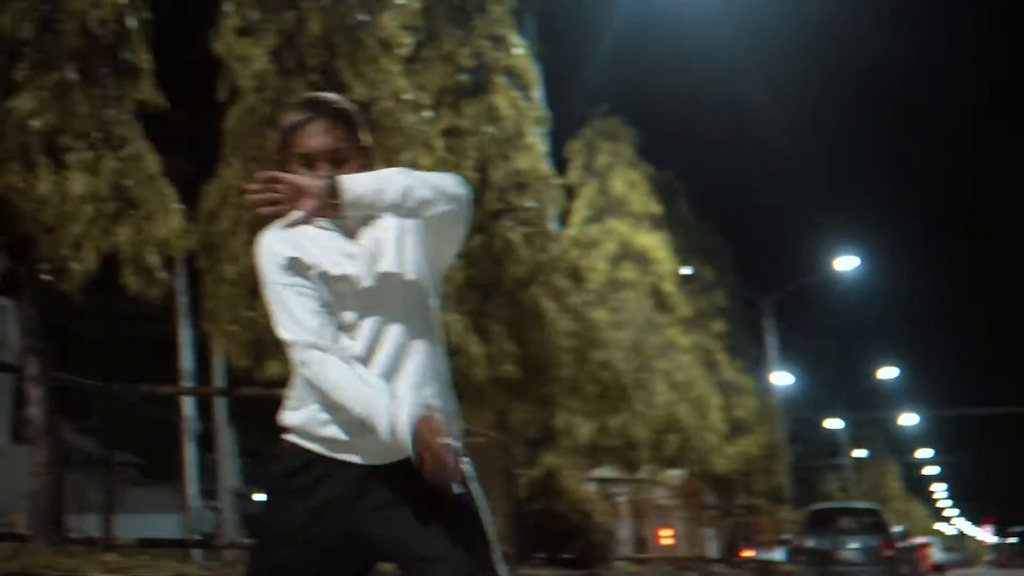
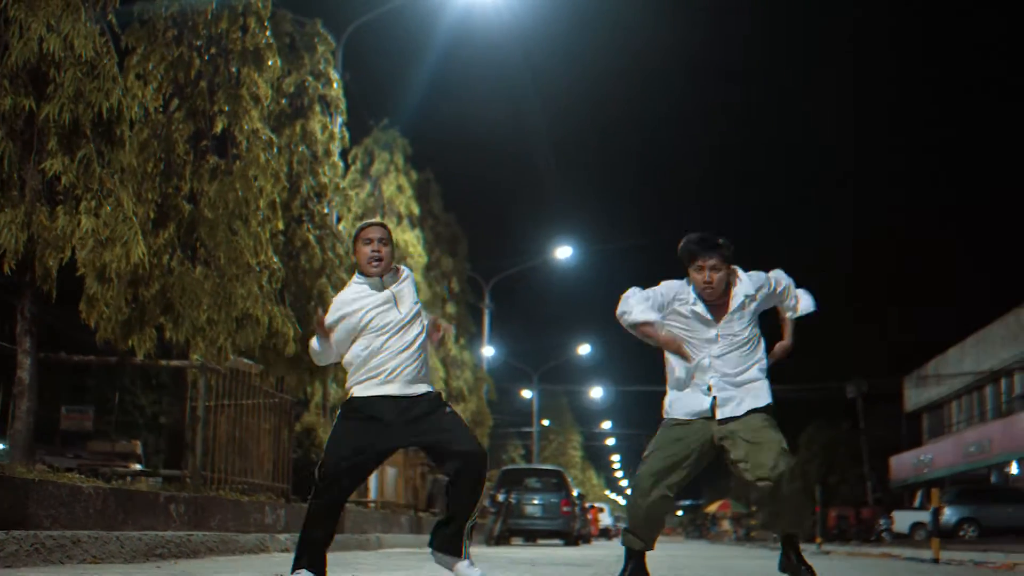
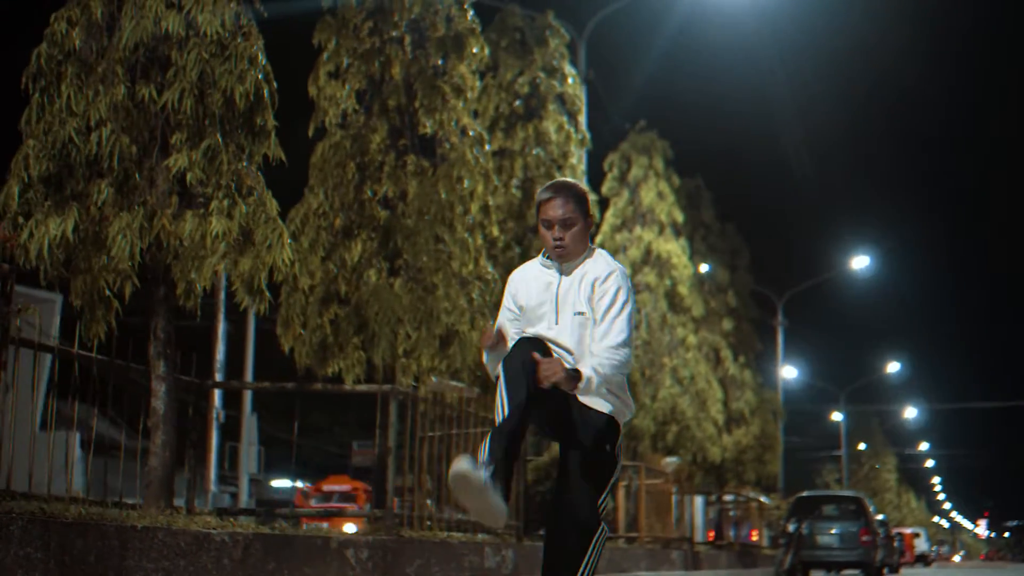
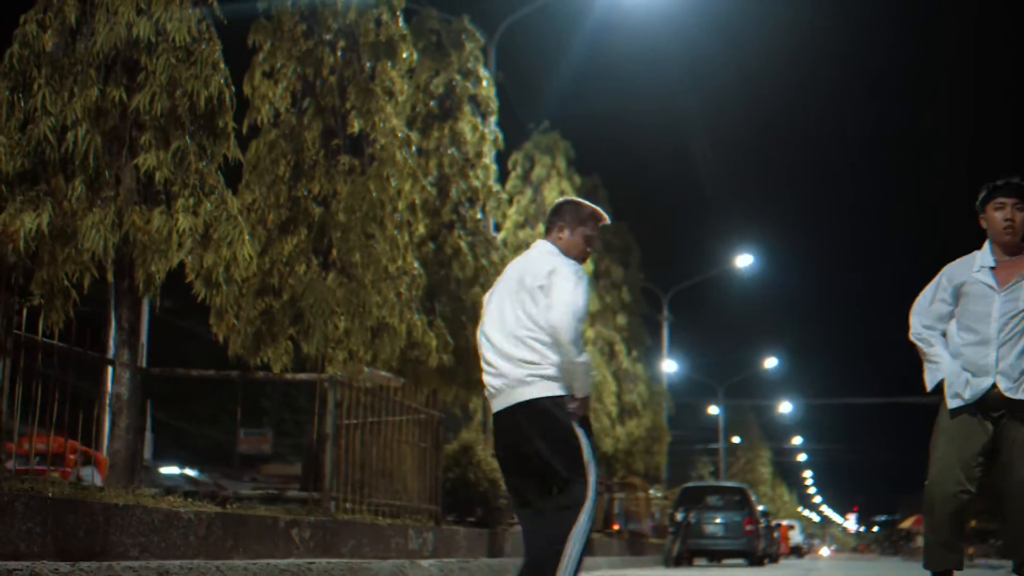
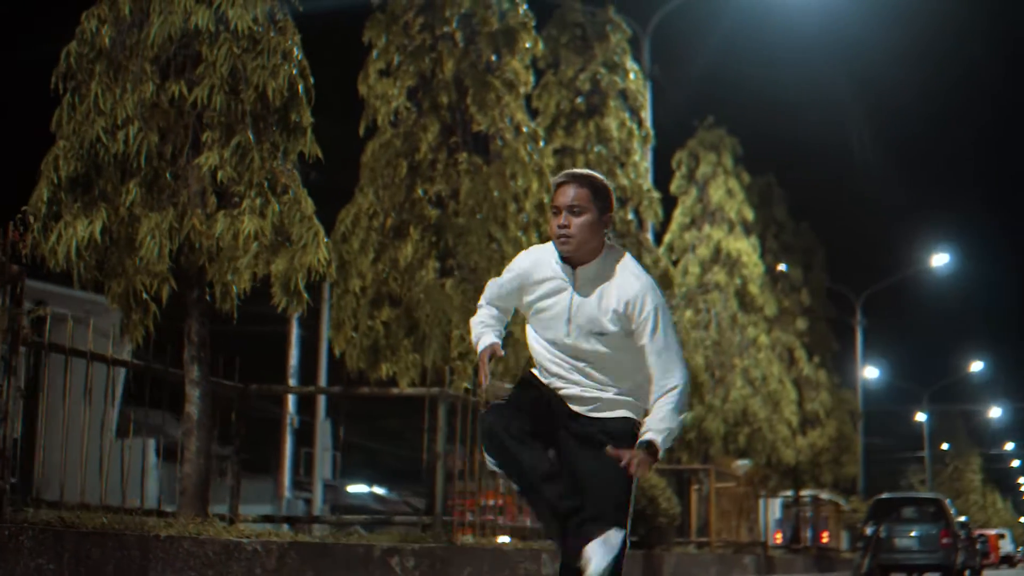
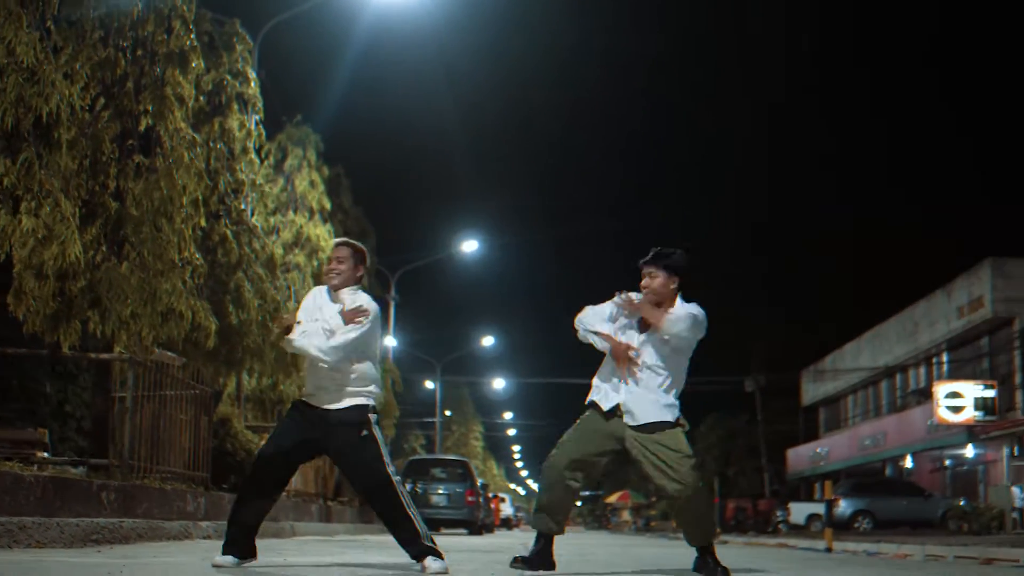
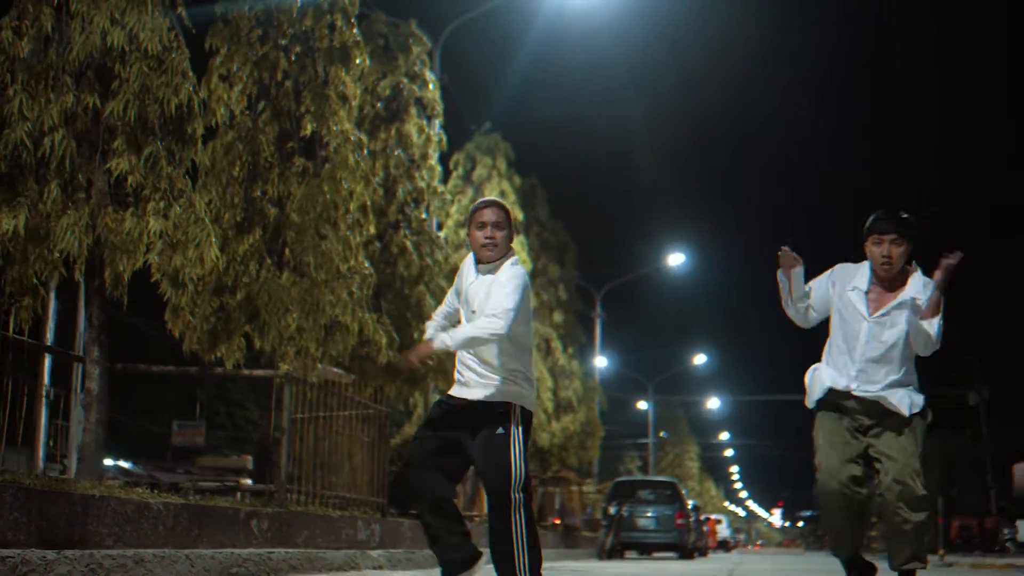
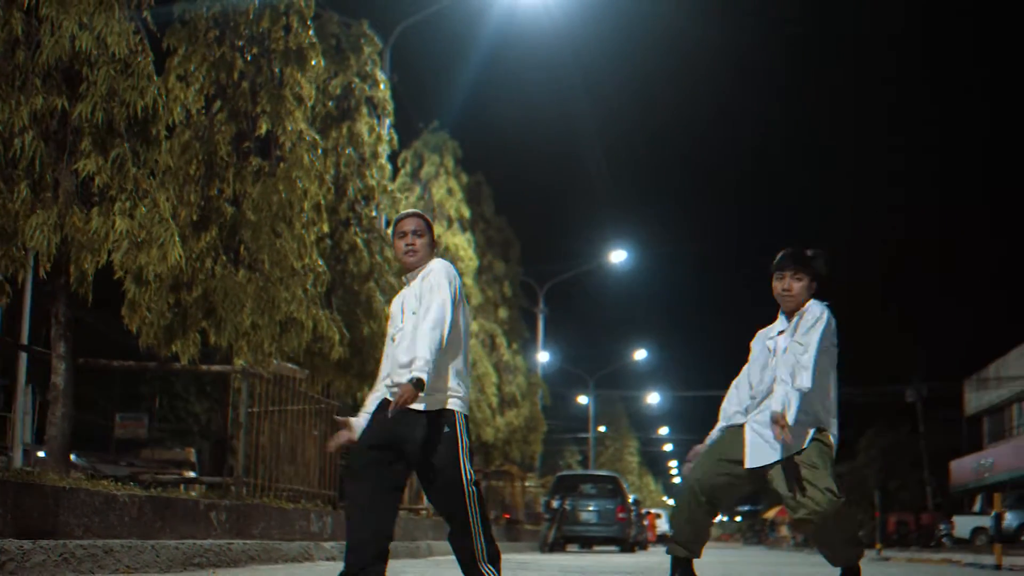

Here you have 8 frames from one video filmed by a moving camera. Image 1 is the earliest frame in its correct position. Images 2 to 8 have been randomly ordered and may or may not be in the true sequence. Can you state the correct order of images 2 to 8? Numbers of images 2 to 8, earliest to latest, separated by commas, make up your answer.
5, 3, 4, 7, 8, 2, 6
